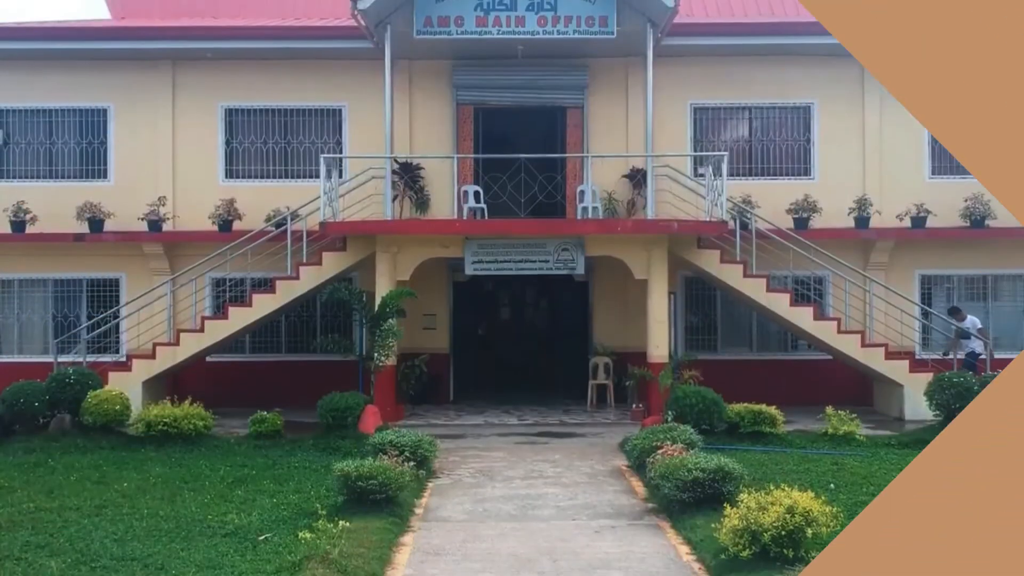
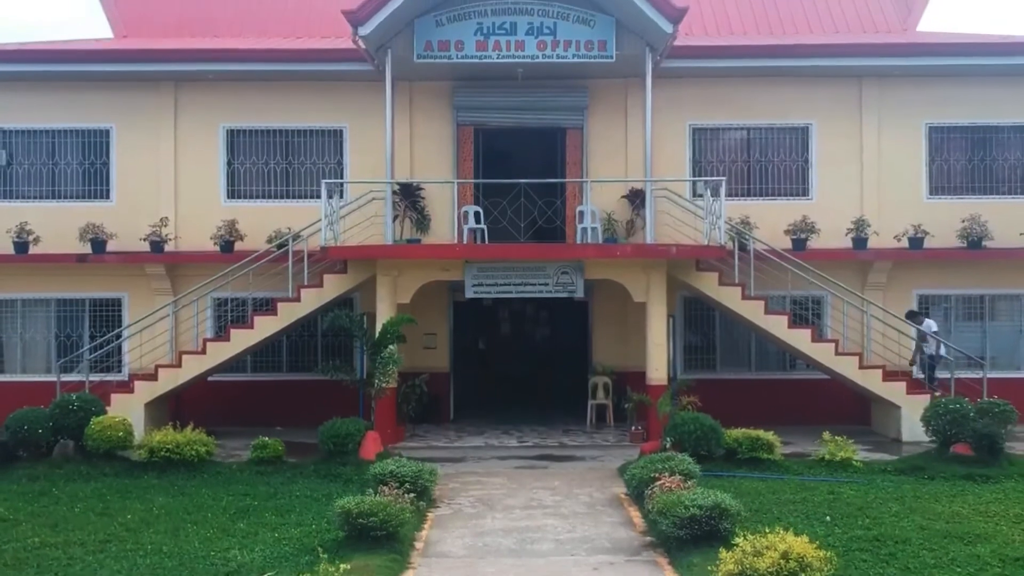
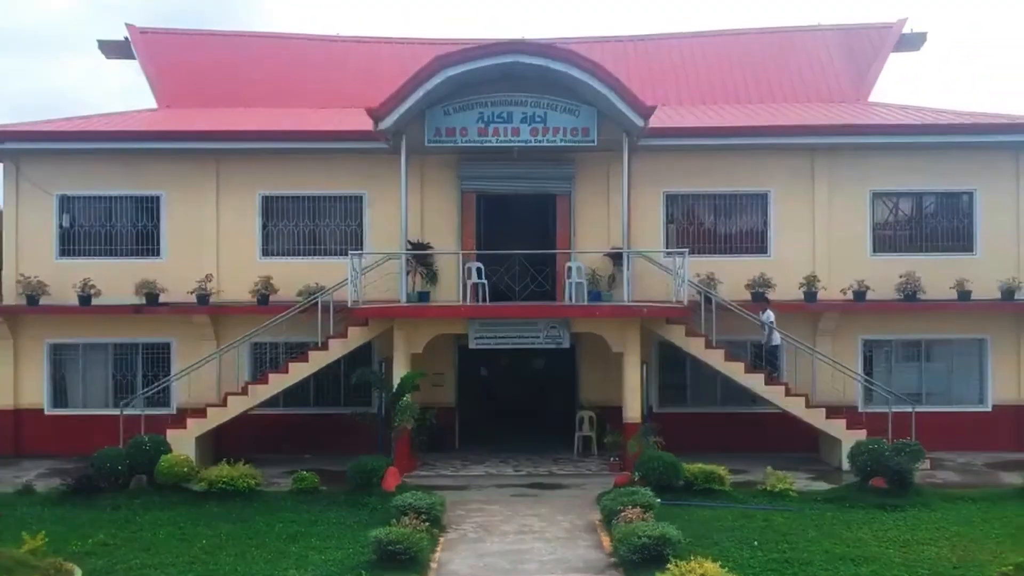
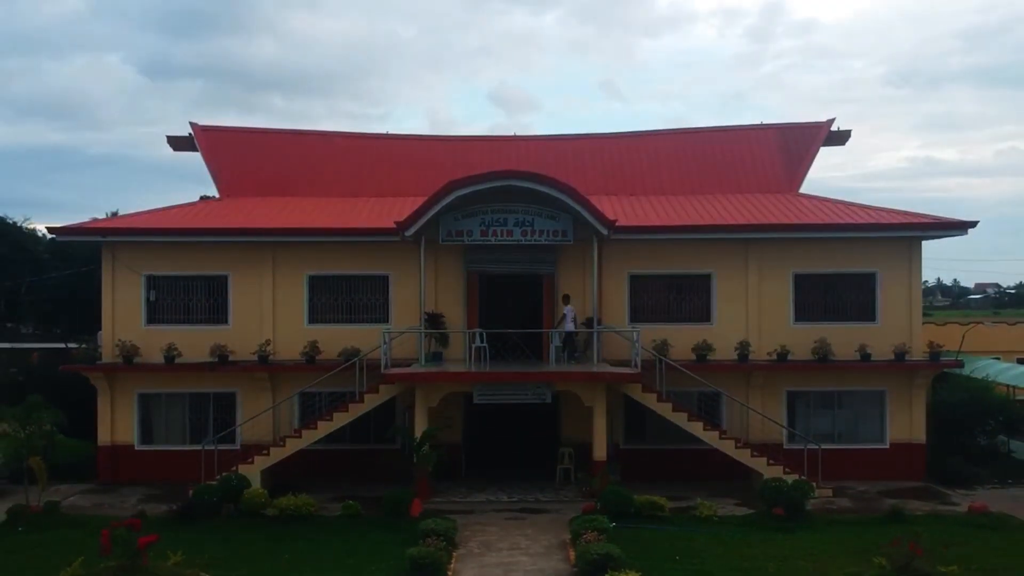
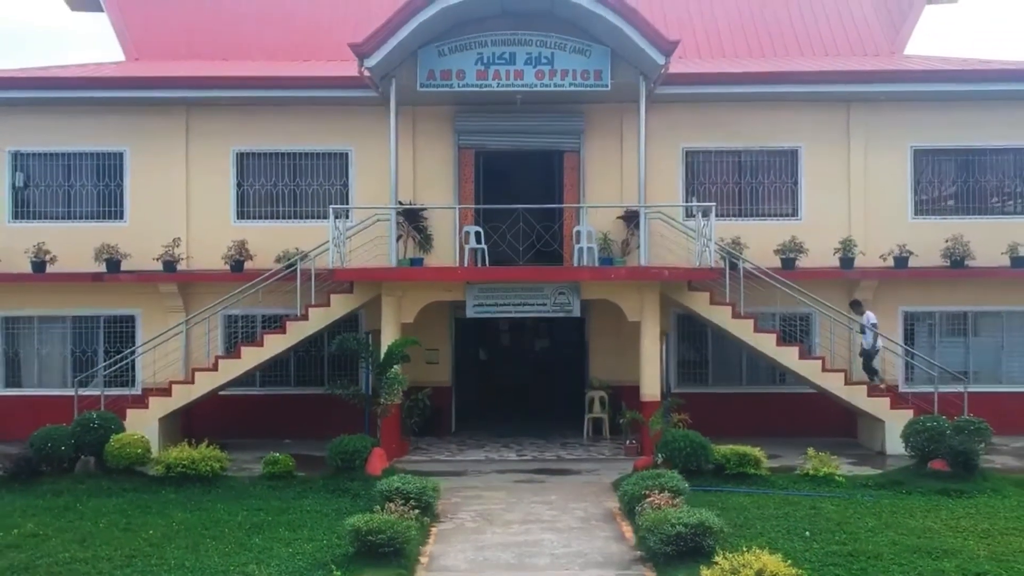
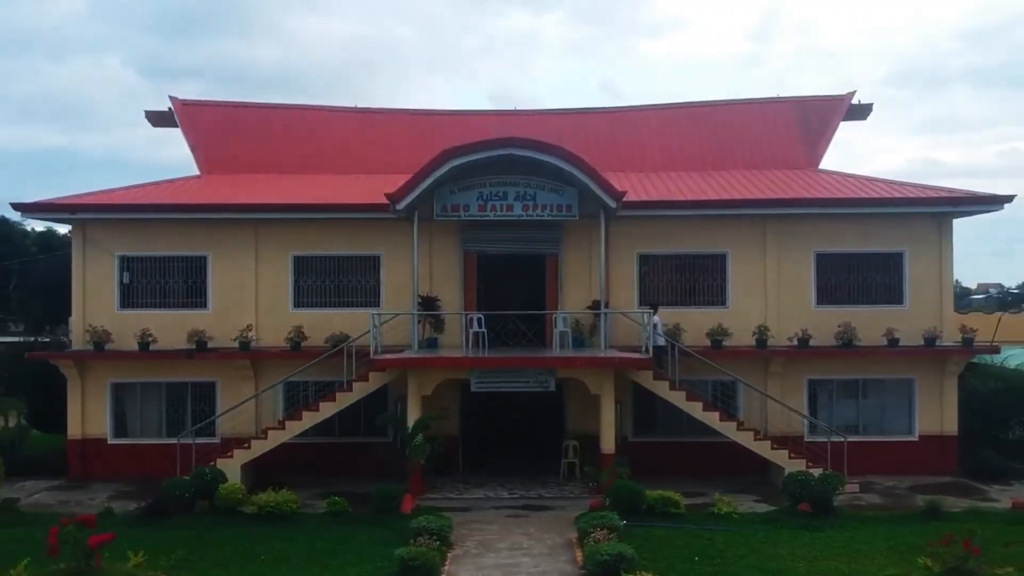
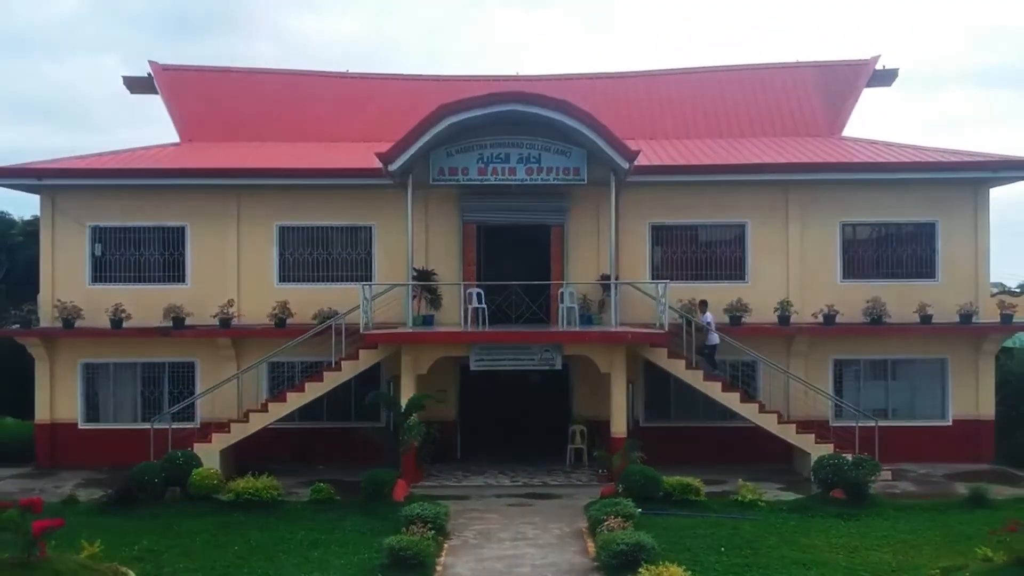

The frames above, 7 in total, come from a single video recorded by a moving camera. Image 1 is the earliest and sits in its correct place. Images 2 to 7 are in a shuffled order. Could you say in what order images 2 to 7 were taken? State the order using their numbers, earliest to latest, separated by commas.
2, 5, 3, 7, 6, 4
